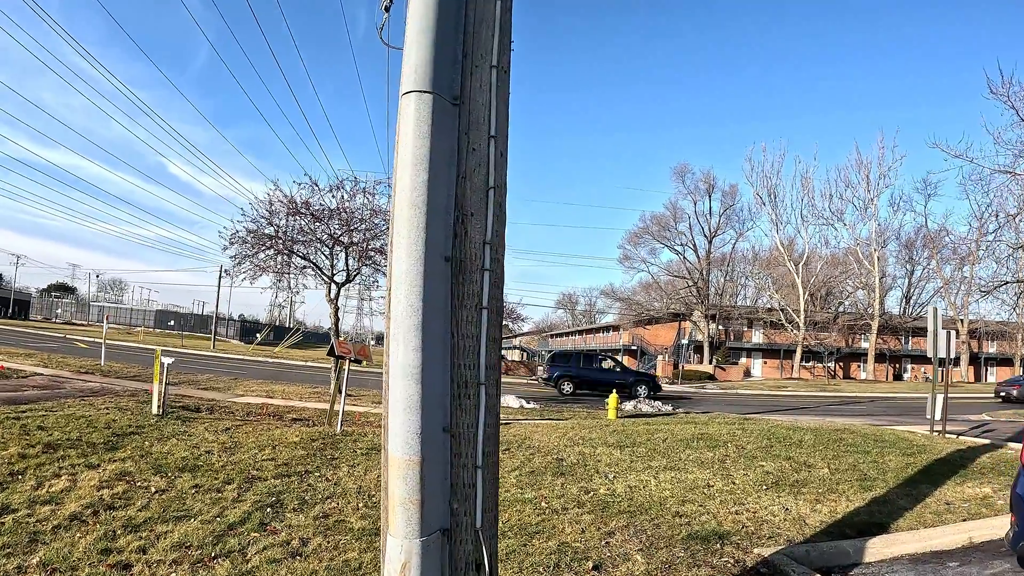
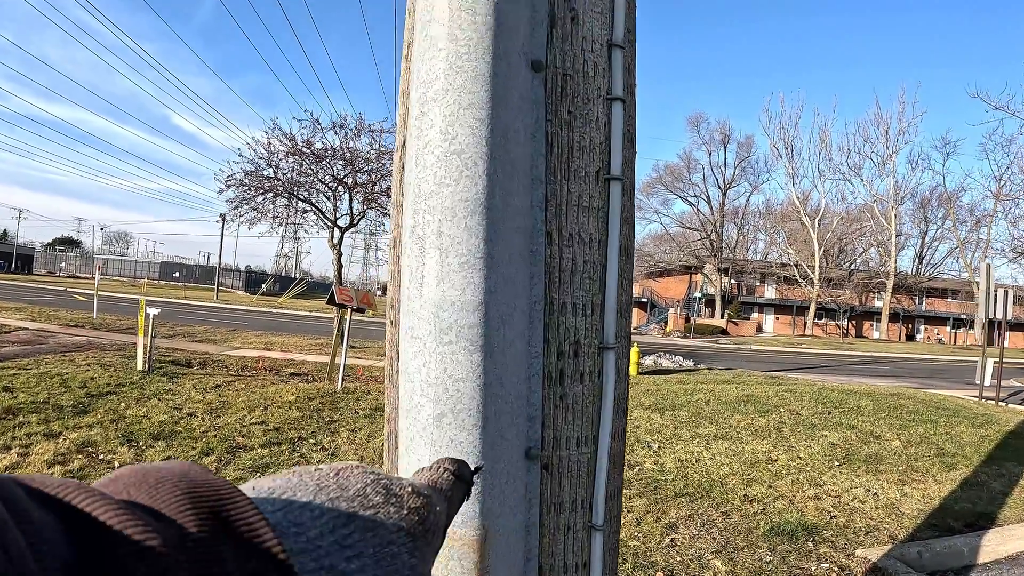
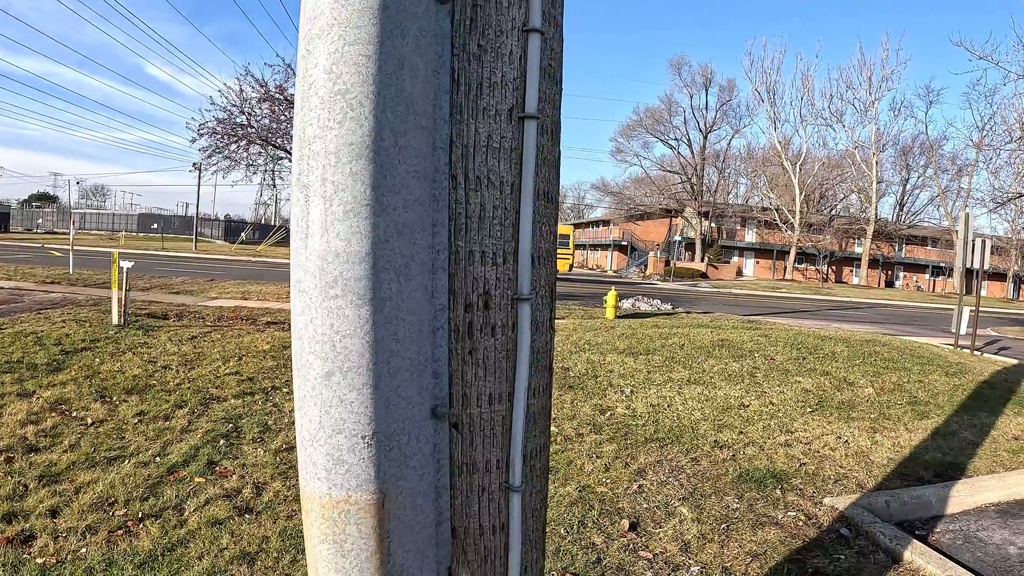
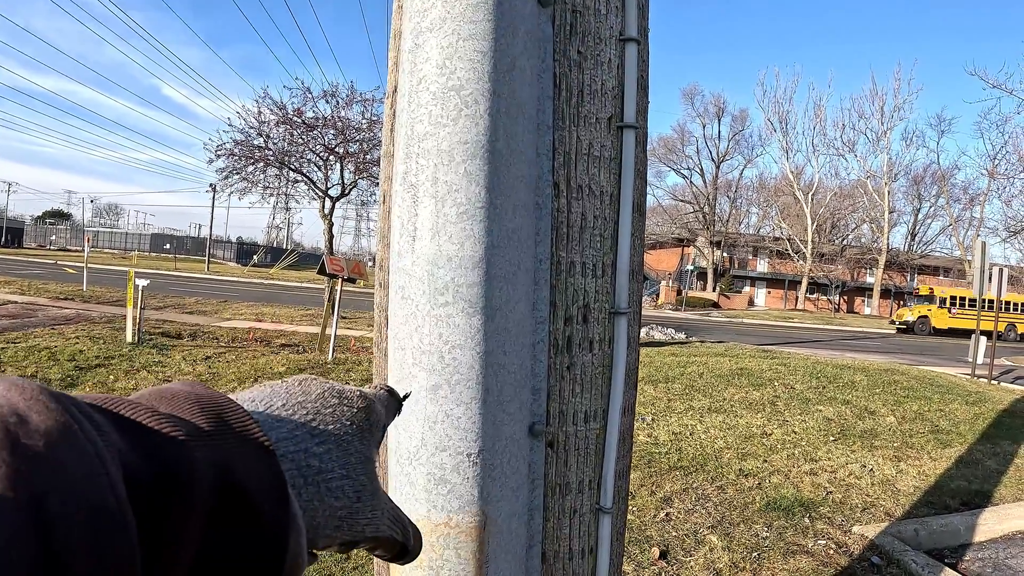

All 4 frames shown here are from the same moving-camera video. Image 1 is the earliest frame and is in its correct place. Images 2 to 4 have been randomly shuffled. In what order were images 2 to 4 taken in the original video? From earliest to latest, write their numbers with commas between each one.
2, 4, 3
